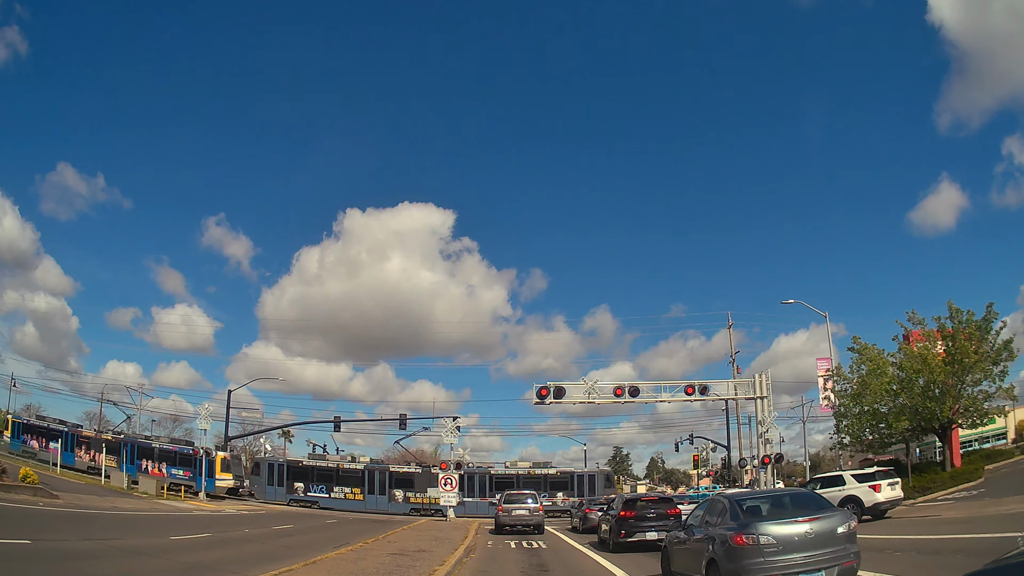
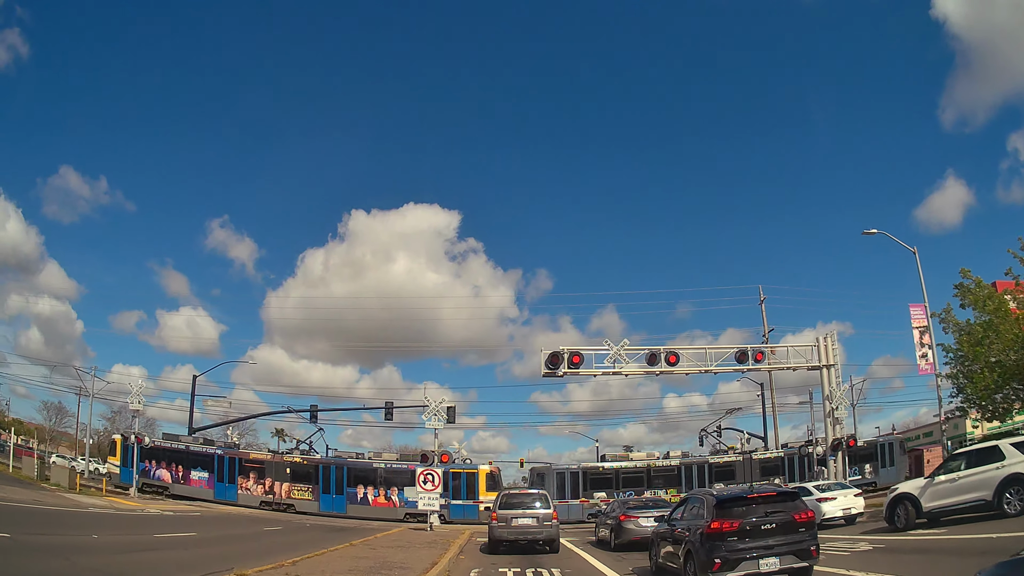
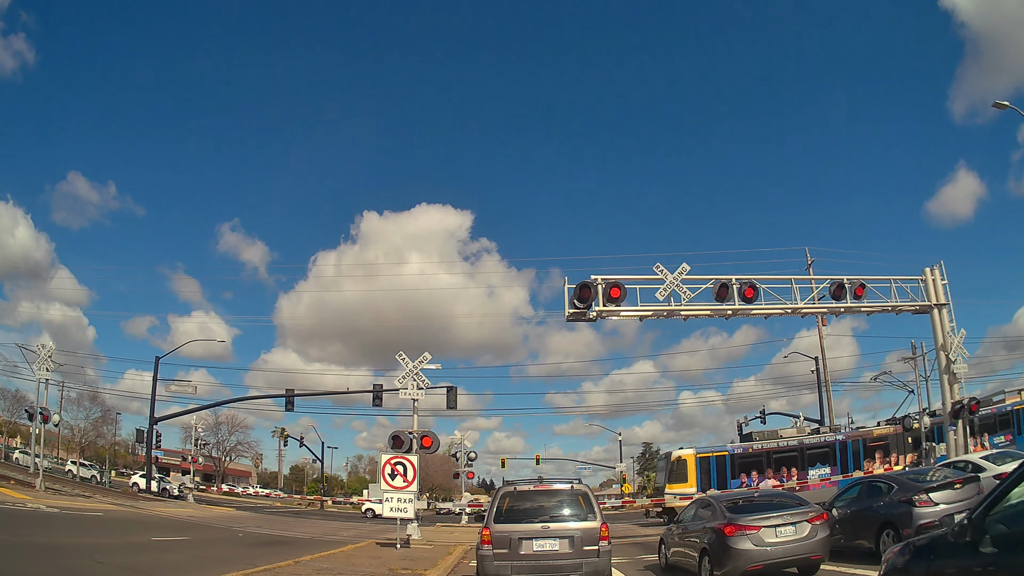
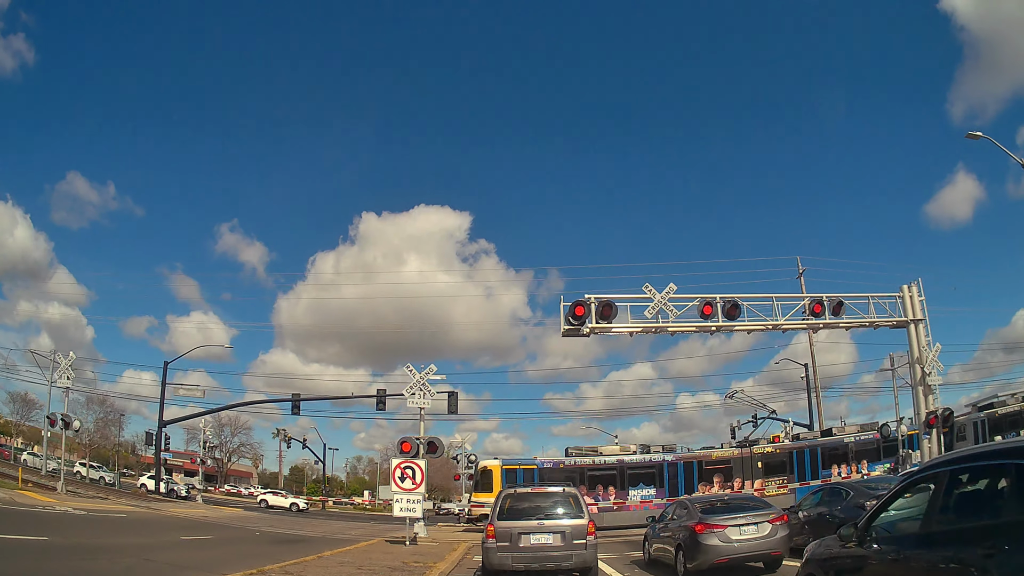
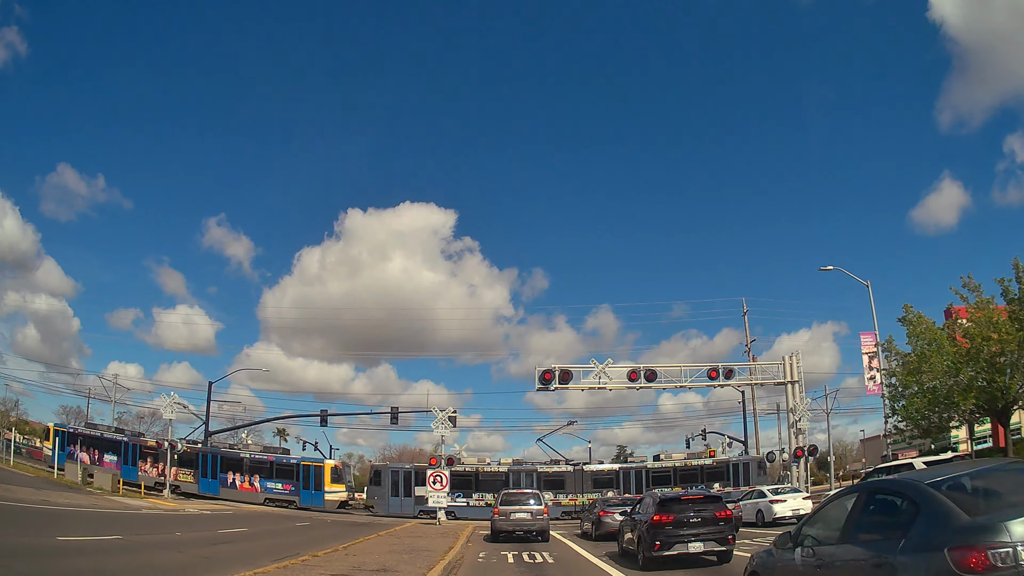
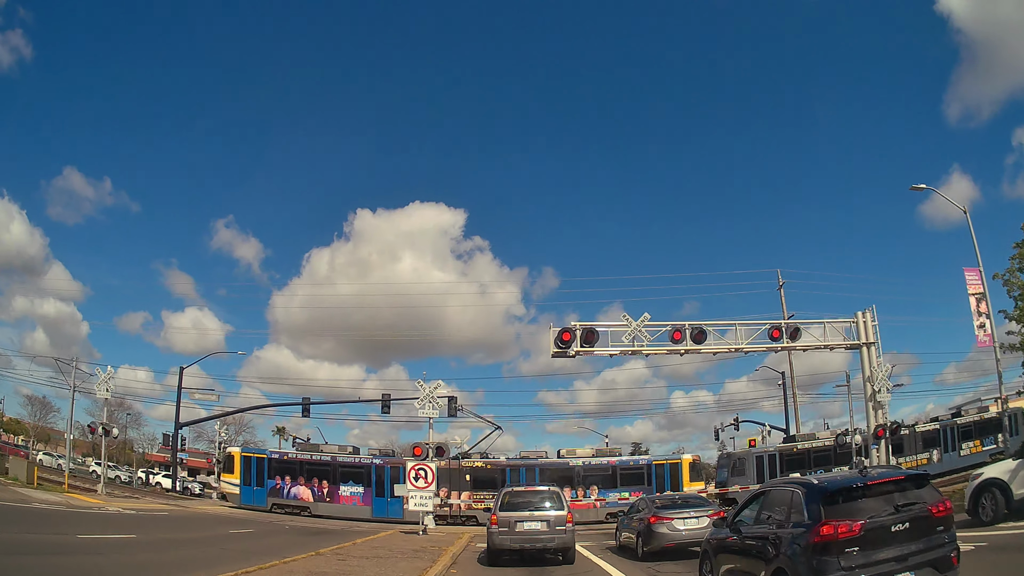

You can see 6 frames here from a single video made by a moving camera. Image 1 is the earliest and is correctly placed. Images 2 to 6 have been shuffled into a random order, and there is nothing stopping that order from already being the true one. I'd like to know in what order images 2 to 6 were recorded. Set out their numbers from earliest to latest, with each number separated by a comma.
5, 2, 6, 4, 3
